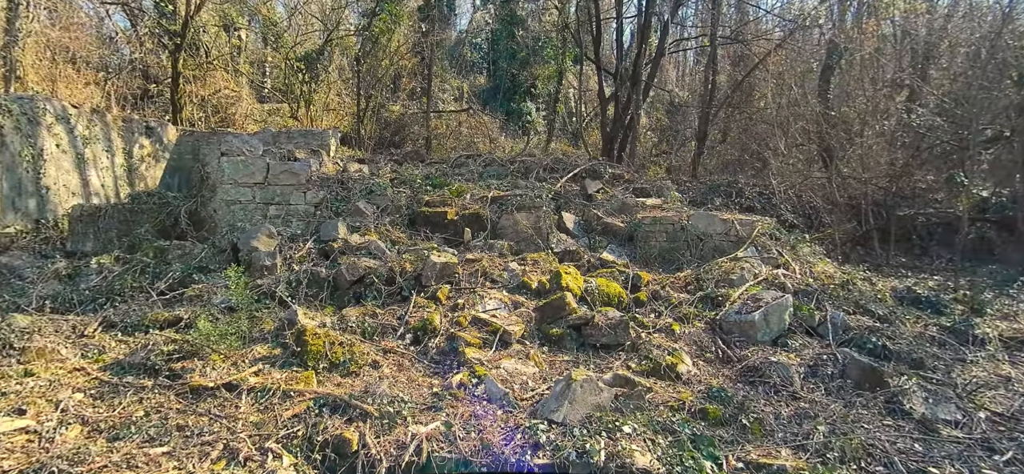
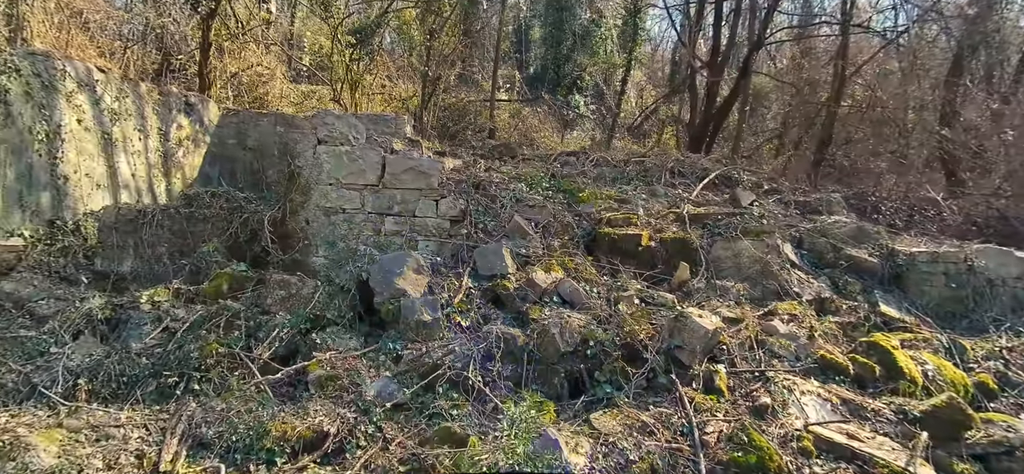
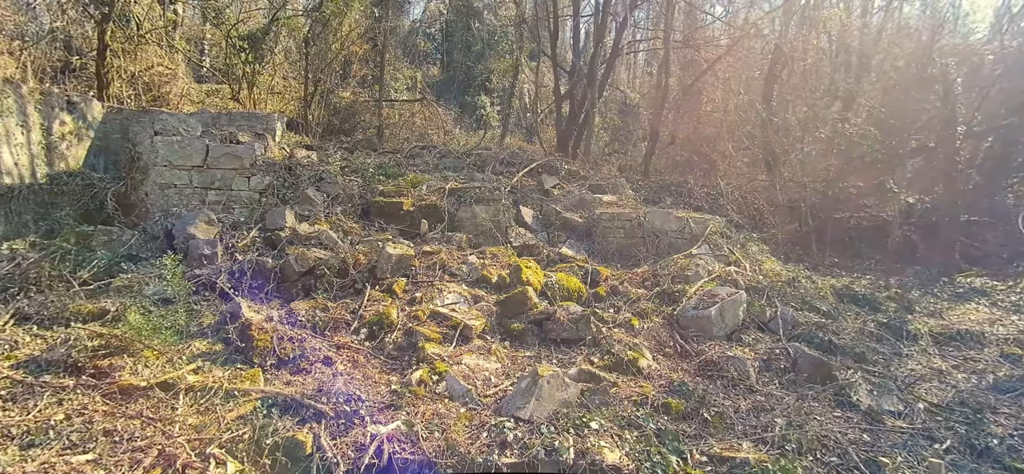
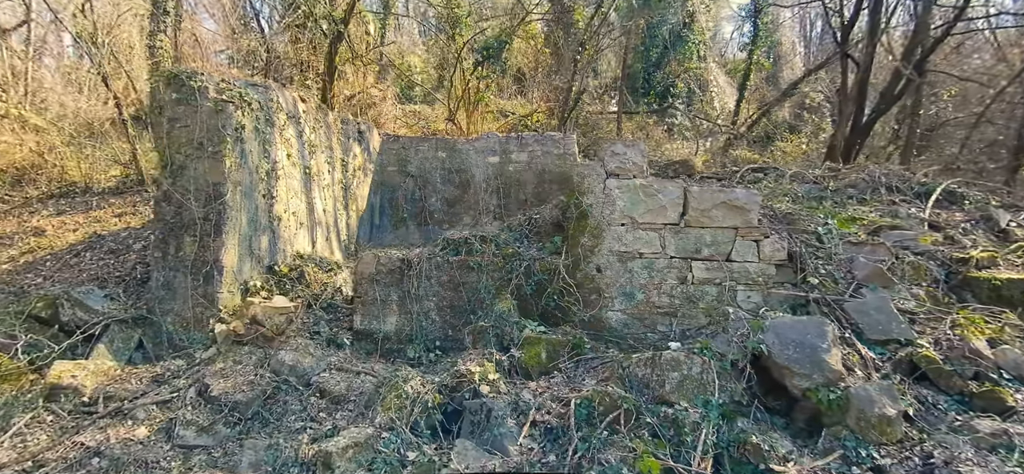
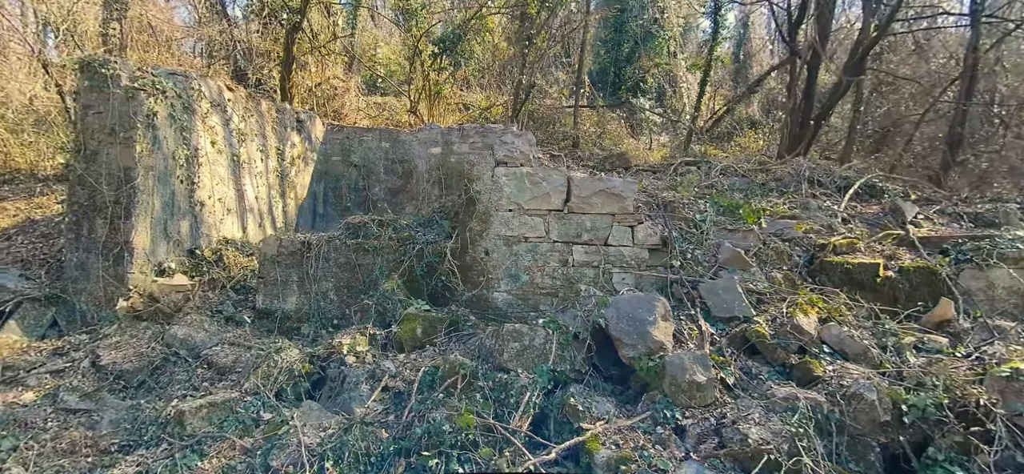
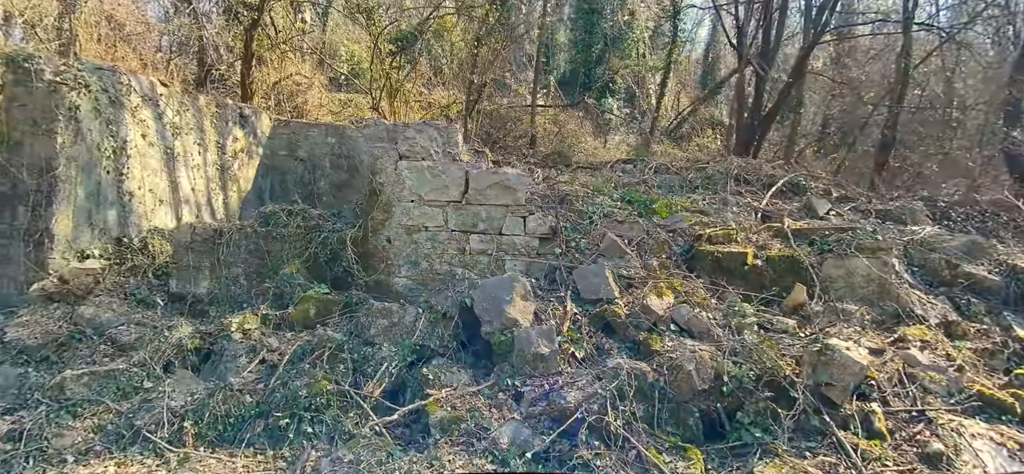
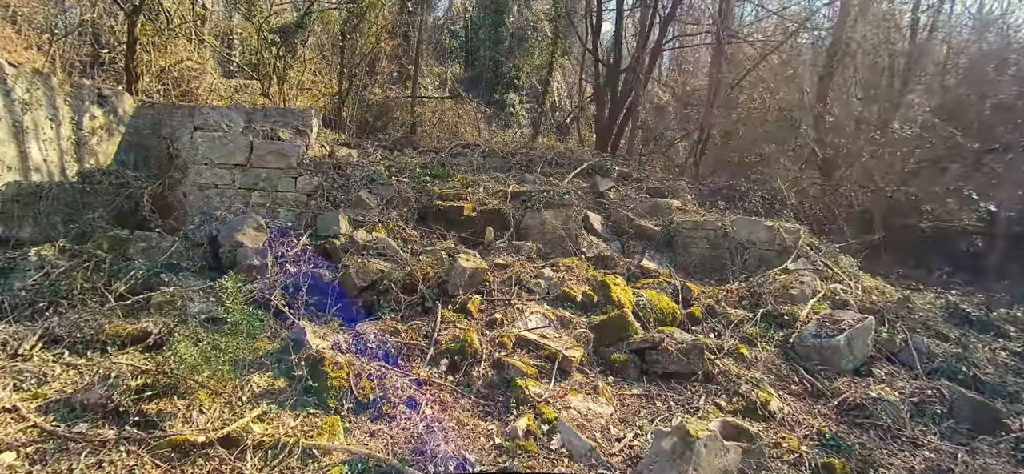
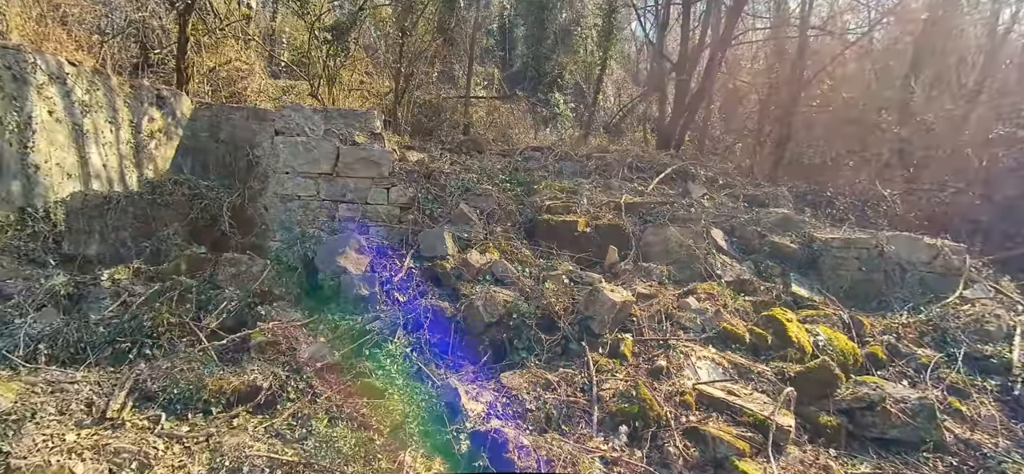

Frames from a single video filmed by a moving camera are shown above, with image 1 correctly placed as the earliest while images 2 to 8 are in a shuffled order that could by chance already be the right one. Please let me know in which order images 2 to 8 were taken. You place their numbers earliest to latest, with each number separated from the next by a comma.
3, 7, 8, 2, 6, 5, 4
